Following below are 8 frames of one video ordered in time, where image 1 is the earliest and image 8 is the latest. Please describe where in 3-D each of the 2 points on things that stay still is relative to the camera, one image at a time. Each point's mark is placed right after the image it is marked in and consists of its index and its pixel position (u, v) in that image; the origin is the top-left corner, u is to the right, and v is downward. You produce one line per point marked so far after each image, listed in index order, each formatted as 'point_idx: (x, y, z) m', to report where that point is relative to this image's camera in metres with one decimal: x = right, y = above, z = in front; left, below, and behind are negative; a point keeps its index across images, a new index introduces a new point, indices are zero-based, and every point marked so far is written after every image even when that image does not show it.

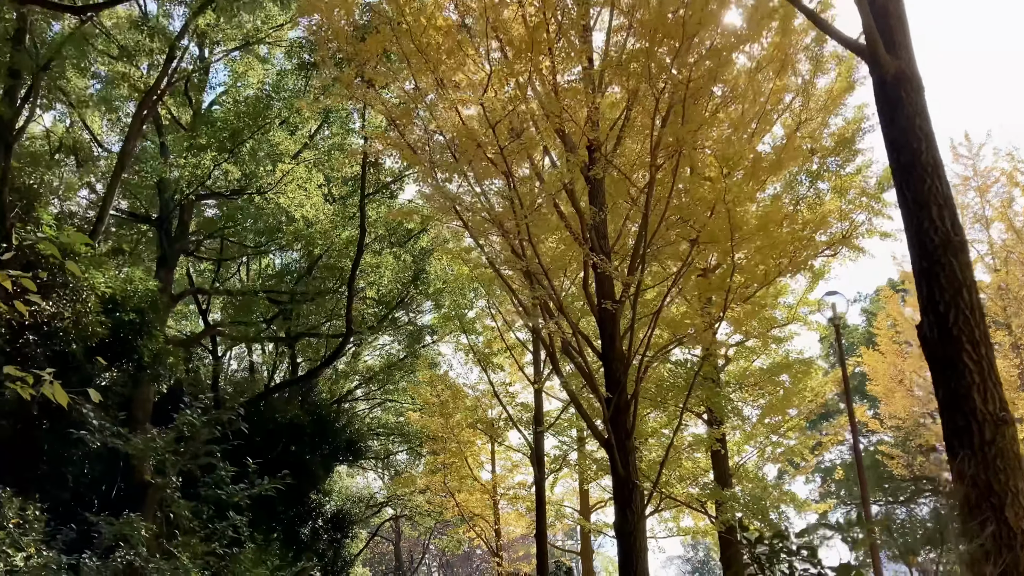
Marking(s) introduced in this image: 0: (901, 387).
0: (+5.2, -1.3, +11.9) m
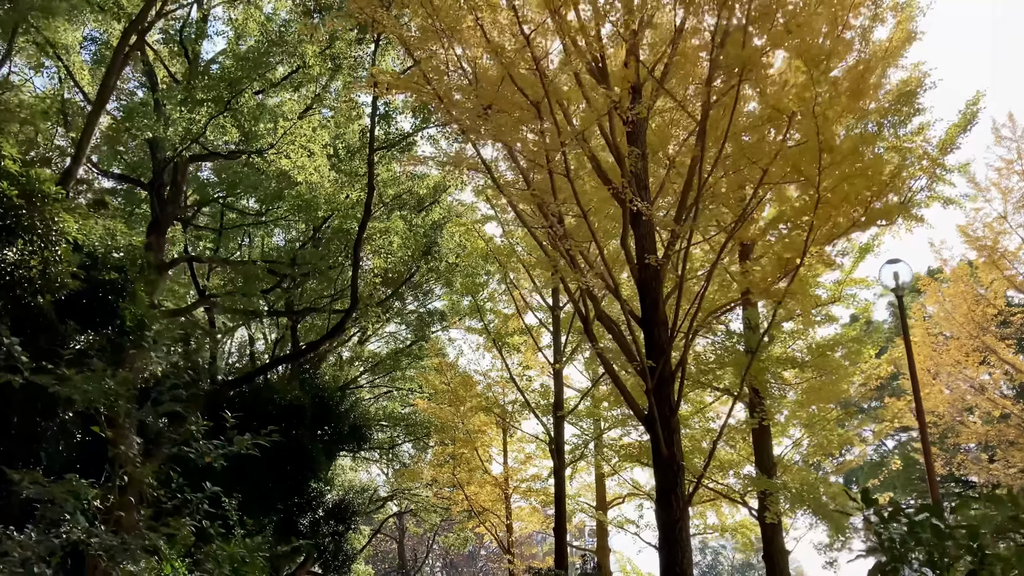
0: (+5.3, -1.2, +11.3) m
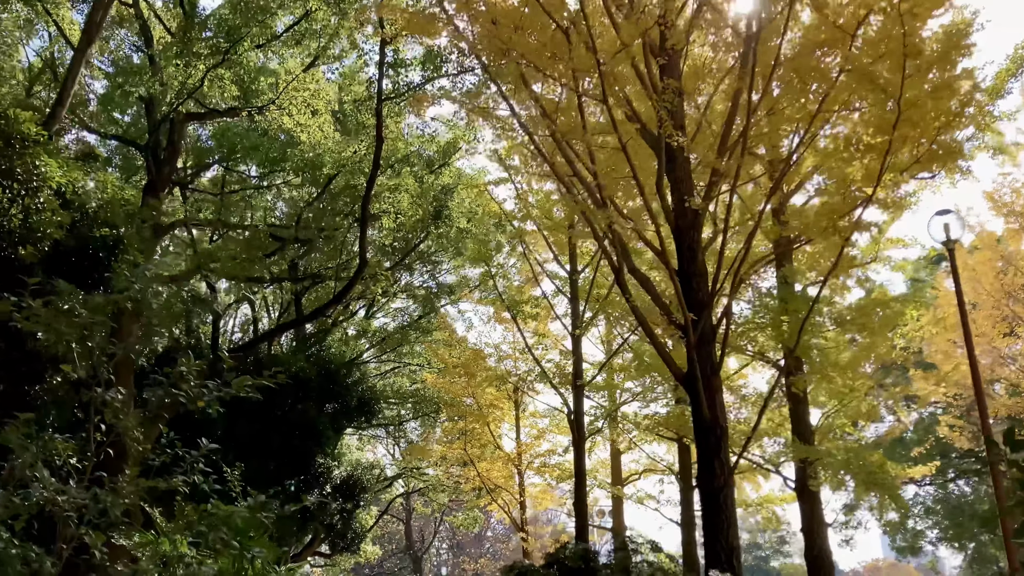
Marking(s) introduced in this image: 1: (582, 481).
0: (+5.5, -0.8, +10.9) m
1: (+0.5, -1.4, +6.7) m
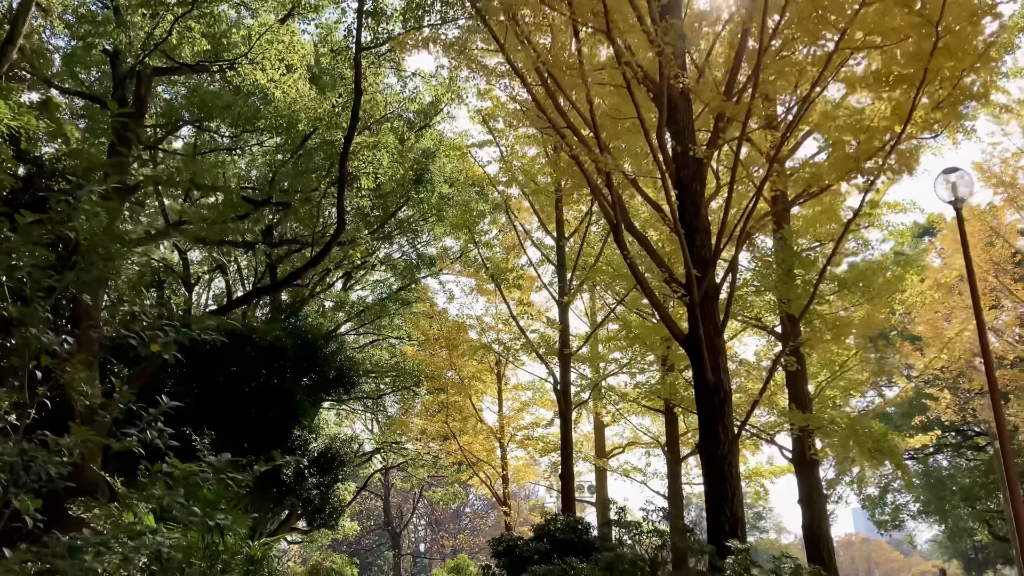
0: (+5.3, -0.5, +10.8) m
1: (+0.4, -1.2, +6.5) m
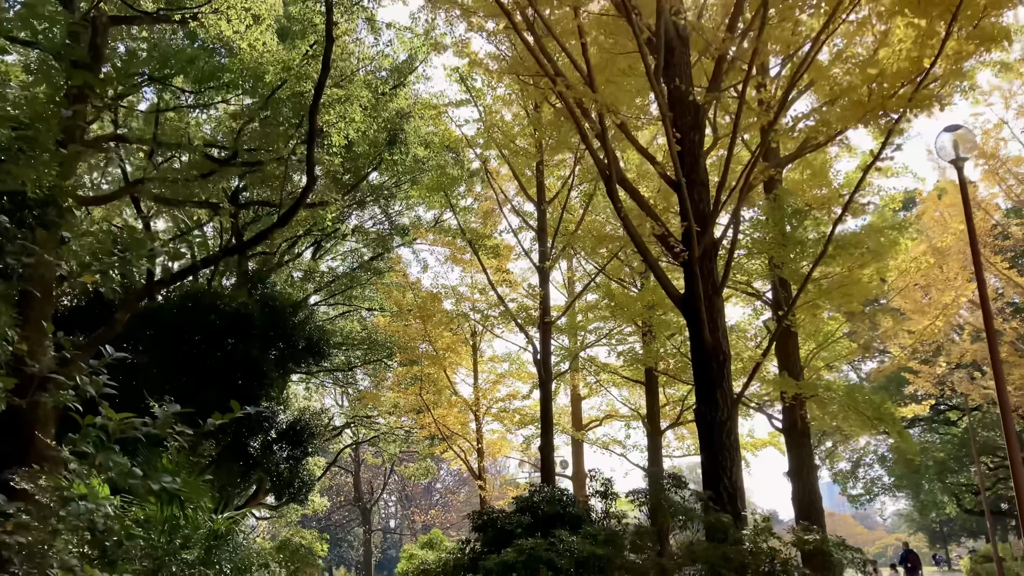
0: (+5.0, -0.1, +10.7) m
1: (+0.3, -0.9, +6.3) m
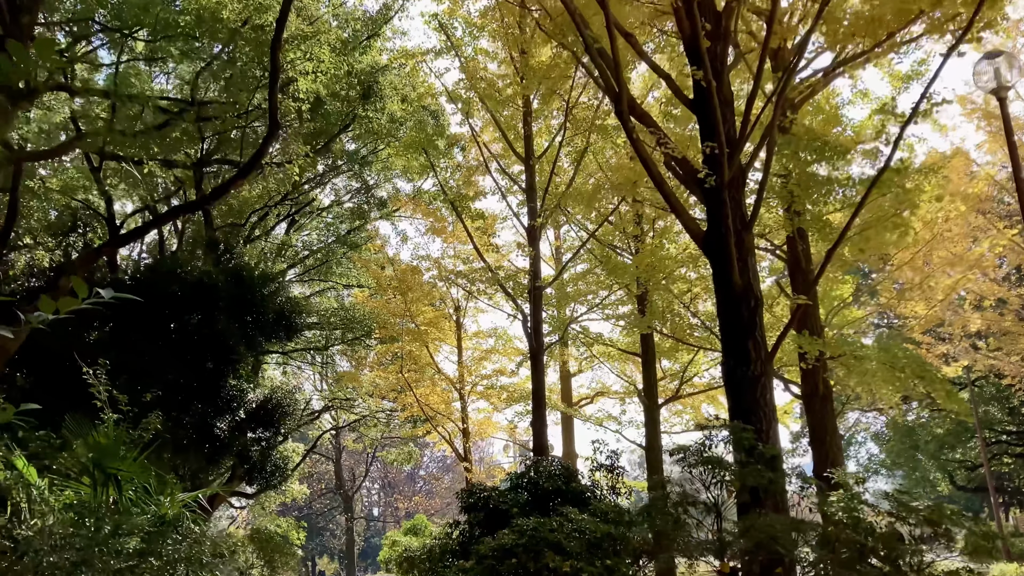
0: (+4.8, +0.2, +10.3) m
1: (+0.2, -0.7, +5.8) m
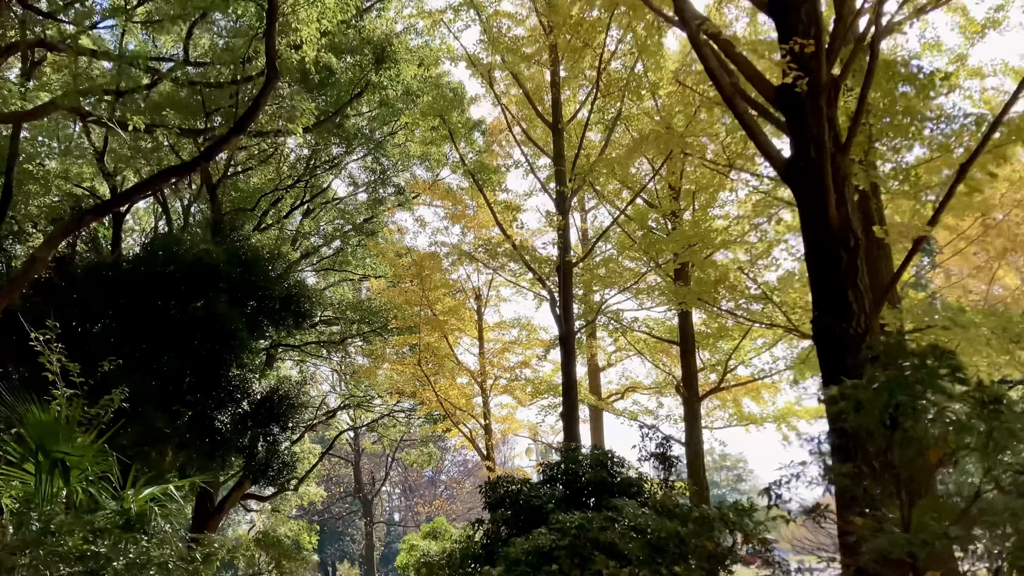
0: (+5.1, +0.4, +9.7) m
1: (+0.4, -0.6, +5.2) m
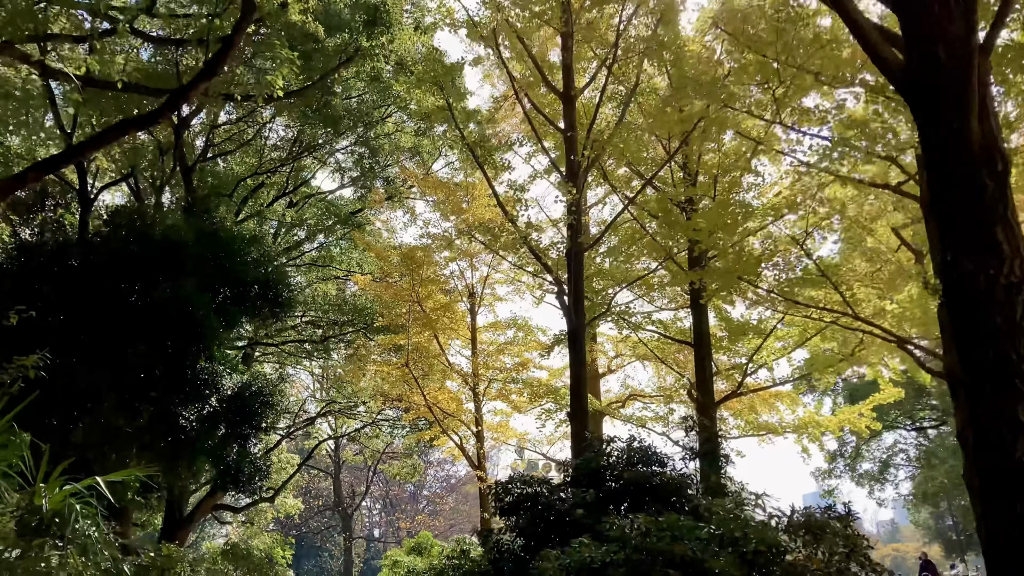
0: (+5.0, +0.3, +9.2) m
1: (+0.4, -0.5, +4.6) m
